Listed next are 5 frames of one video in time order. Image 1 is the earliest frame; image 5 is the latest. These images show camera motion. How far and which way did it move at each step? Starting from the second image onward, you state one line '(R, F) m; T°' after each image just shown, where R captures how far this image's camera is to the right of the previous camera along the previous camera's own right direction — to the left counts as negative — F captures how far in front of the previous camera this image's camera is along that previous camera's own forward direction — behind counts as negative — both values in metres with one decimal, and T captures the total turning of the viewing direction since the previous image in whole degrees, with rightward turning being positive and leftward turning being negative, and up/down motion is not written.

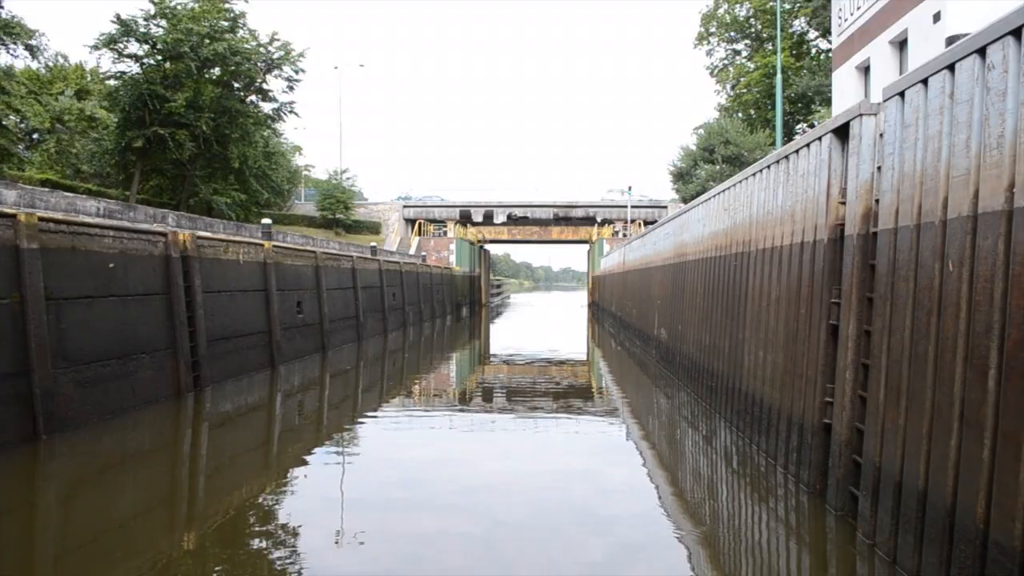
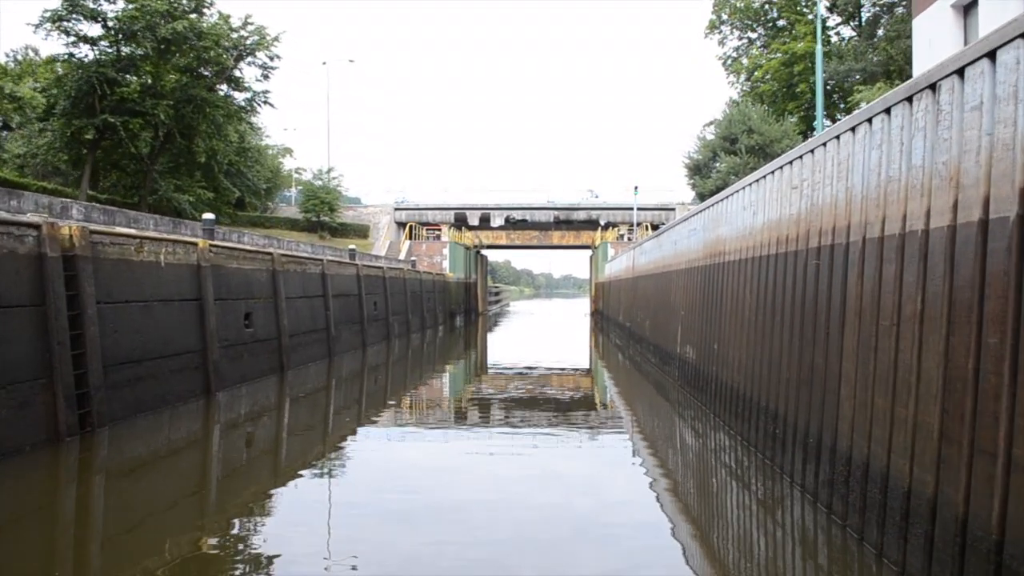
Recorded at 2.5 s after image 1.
(+0.1, +2.4) m; 0°
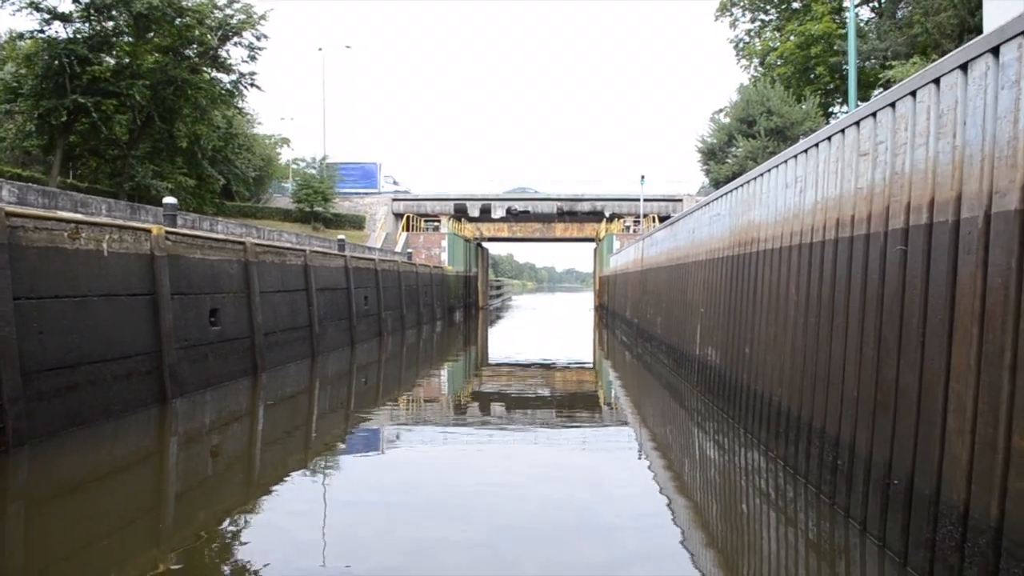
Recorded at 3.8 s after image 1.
(+0.1, +1.3) m; 0°
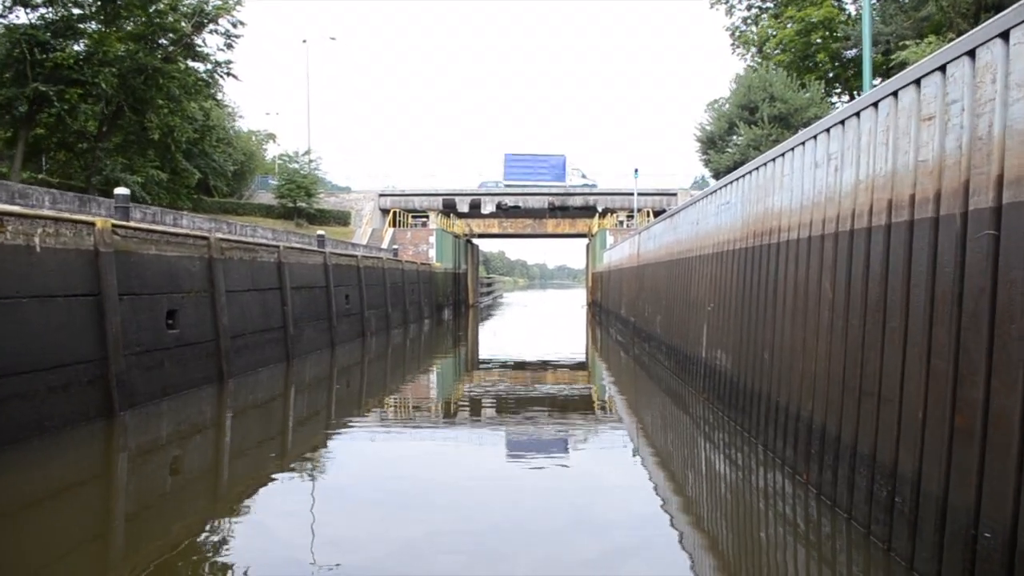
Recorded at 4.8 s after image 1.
(0.0, +0.9) m; +1°
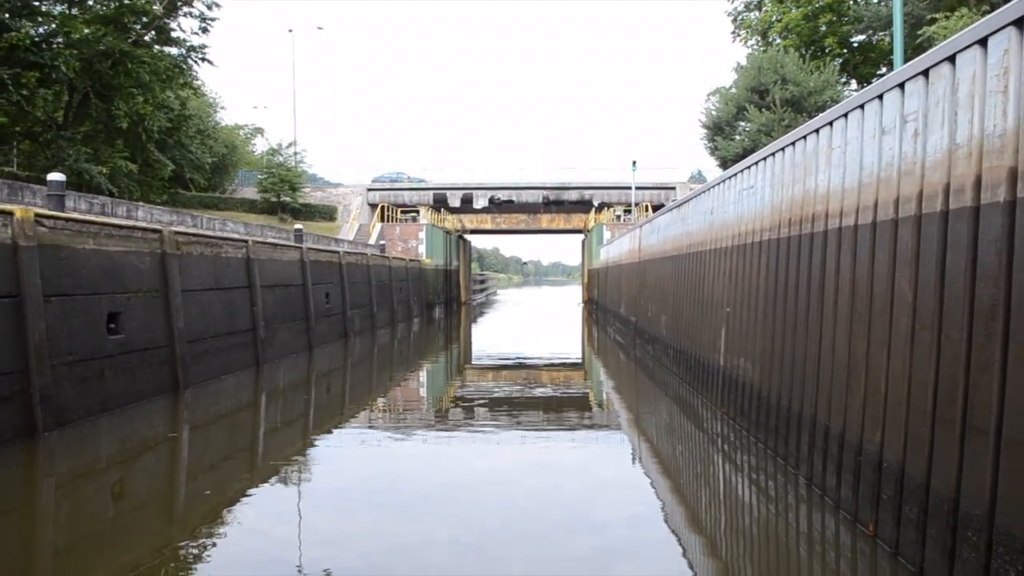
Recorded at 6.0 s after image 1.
(0.0, +1.1) m; 0°
